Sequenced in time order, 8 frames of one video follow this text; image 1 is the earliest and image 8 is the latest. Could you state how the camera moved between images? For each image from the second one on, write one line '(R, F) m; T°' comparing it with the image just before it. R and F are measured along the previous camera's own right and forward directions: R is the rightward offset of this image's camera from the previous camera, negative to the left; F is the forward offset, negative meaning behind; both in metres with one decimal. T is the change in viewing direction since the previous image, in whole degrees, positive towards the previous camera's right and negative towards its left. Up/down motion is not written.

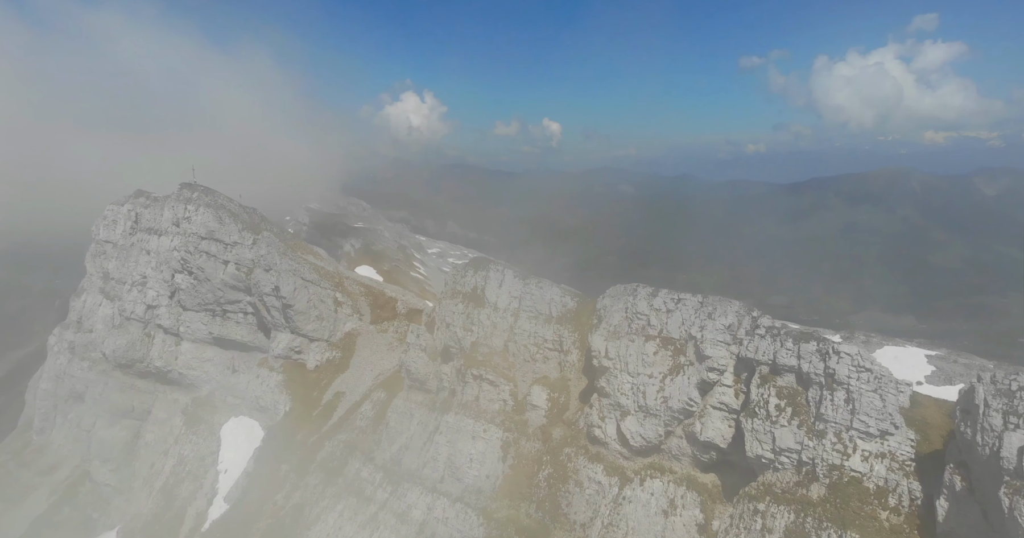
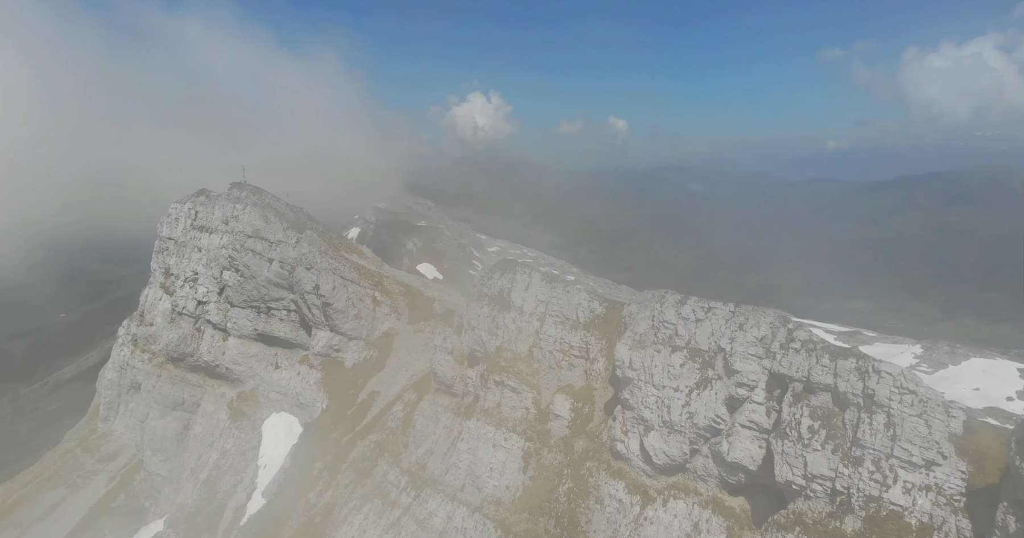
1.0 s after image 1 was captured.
(+3.5, +2.4) m; -6°
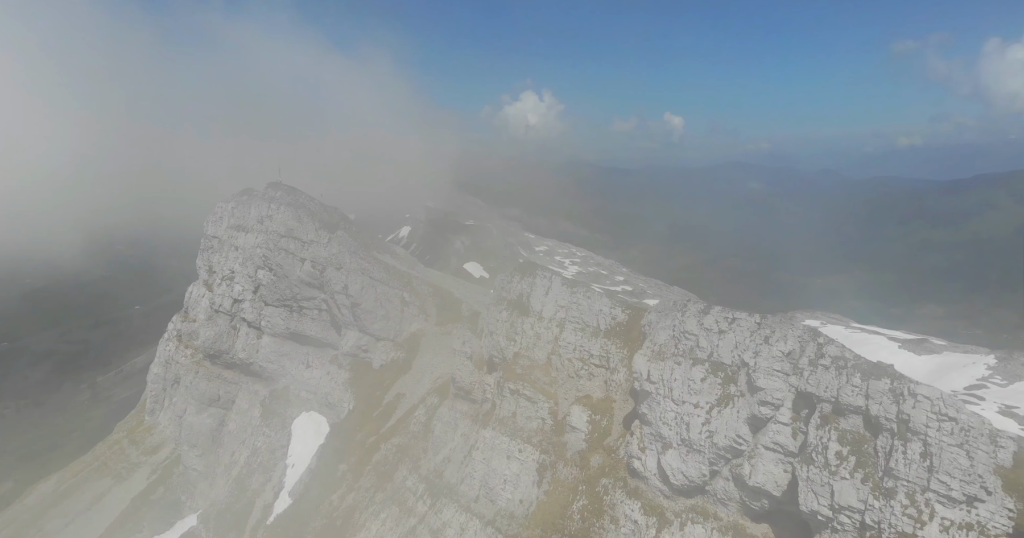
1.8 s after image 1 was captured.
(+3.0, +2.3) m; -5°
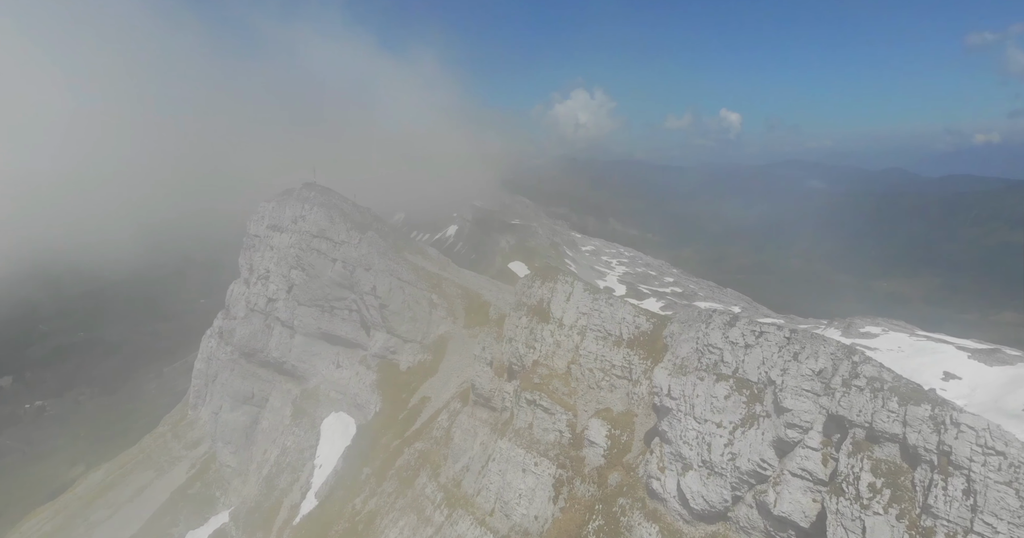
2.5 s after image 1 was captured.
(+2.6, +2.3) m; -5°
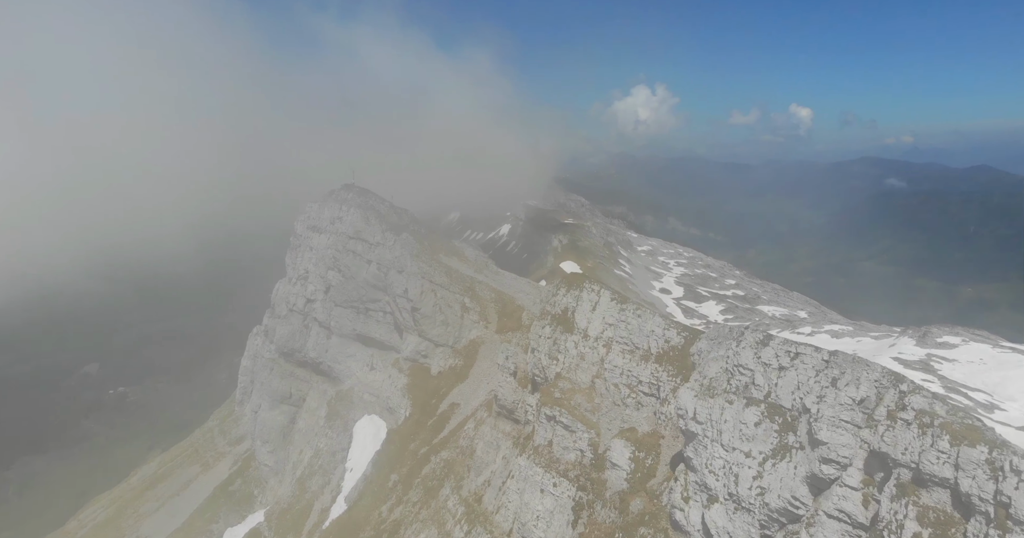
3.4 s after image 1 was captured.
(+2.9, +3.0) m; -5°
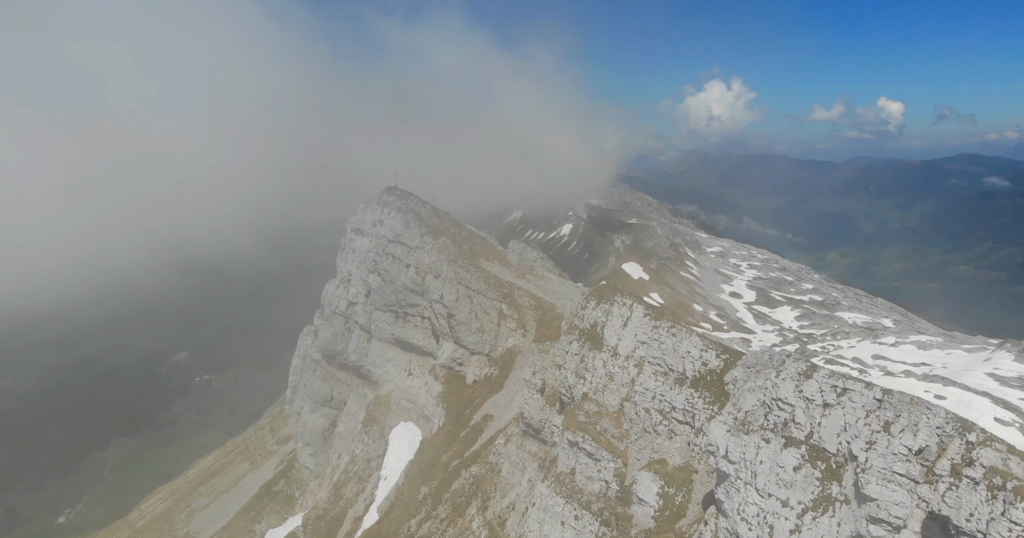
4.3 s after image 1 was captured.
(+3.2, +3.8) m; -6°
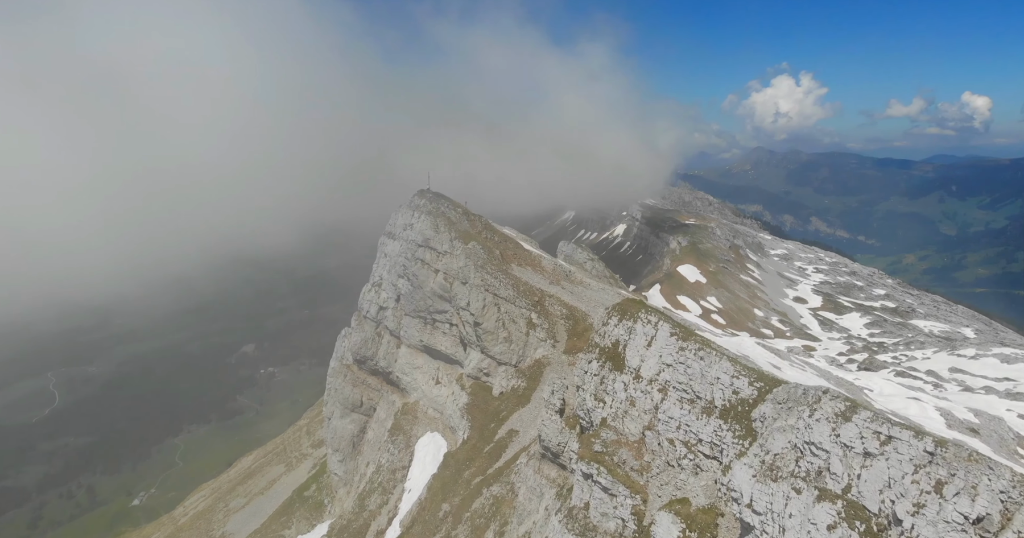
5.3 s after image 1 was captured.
(+3.0, +3.9) m; -5°
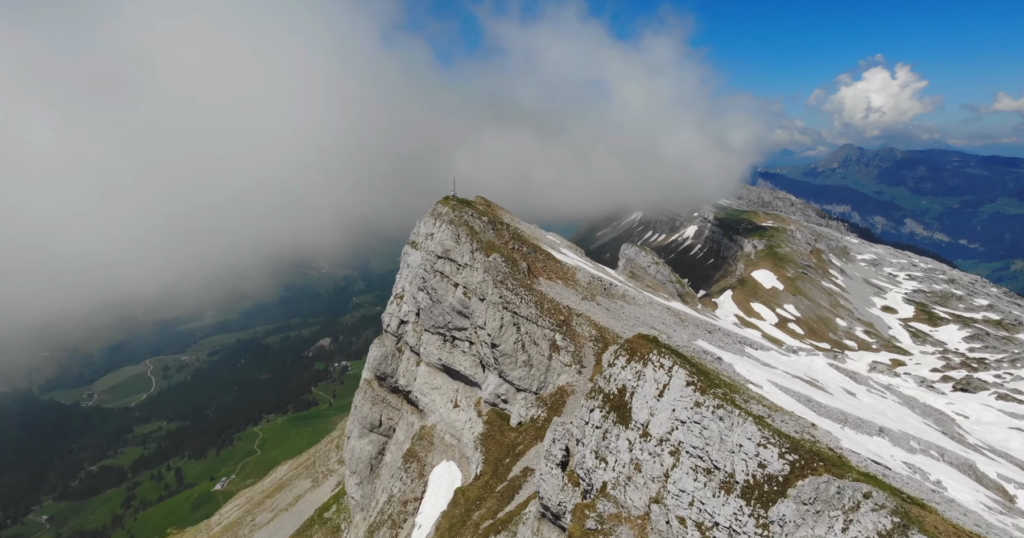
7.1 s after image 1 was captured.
(+5.4, +8.1) m; -7°
